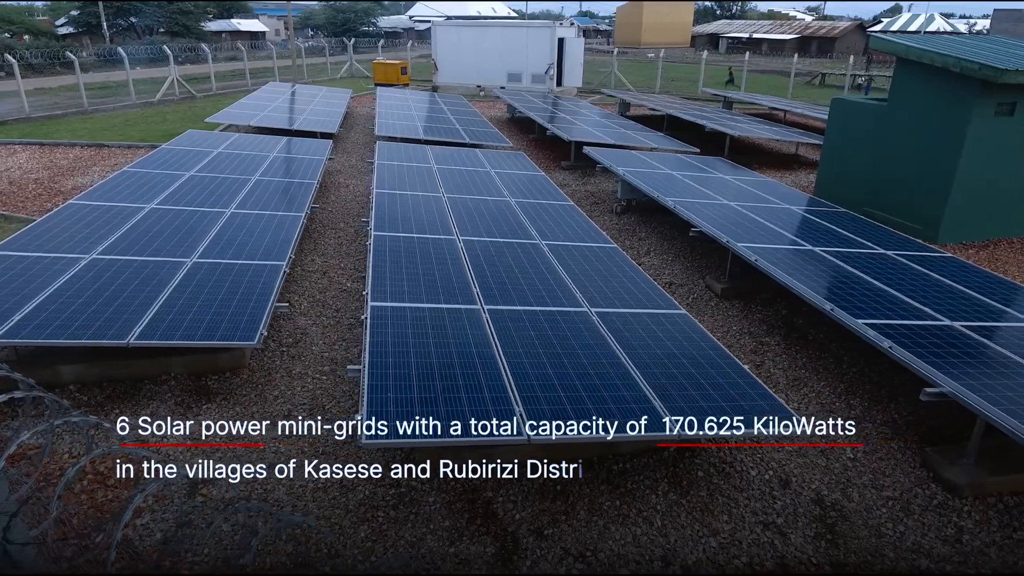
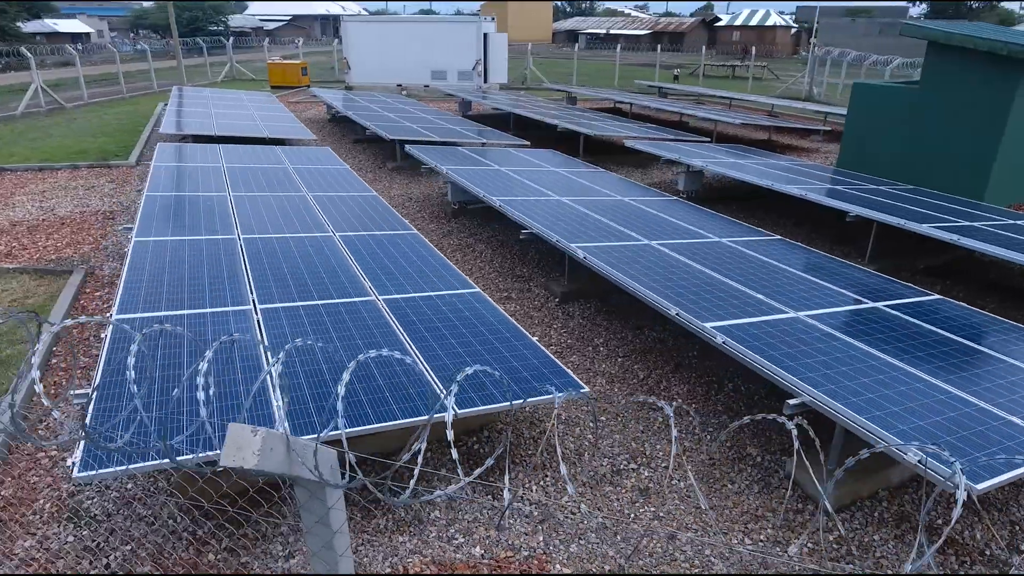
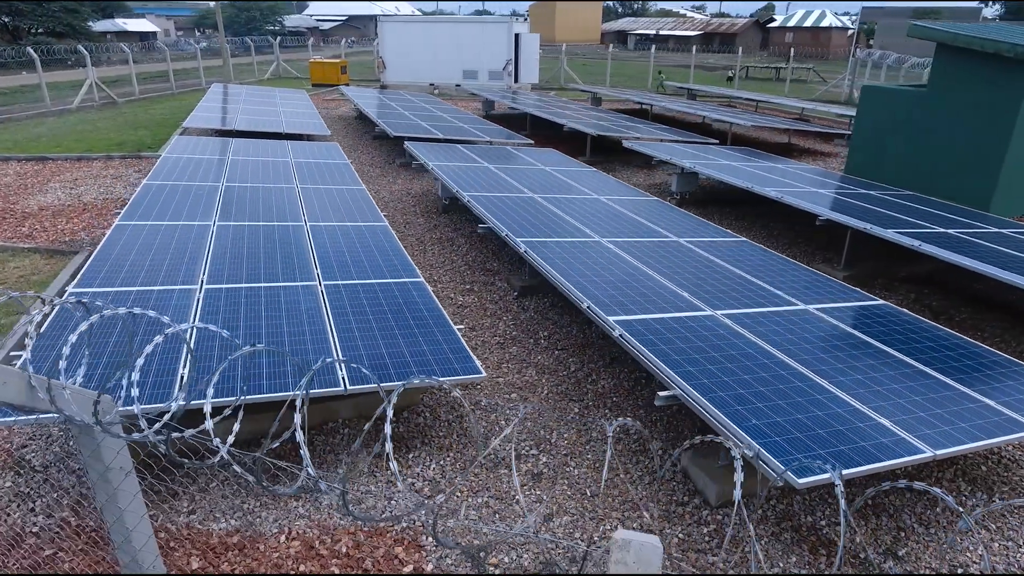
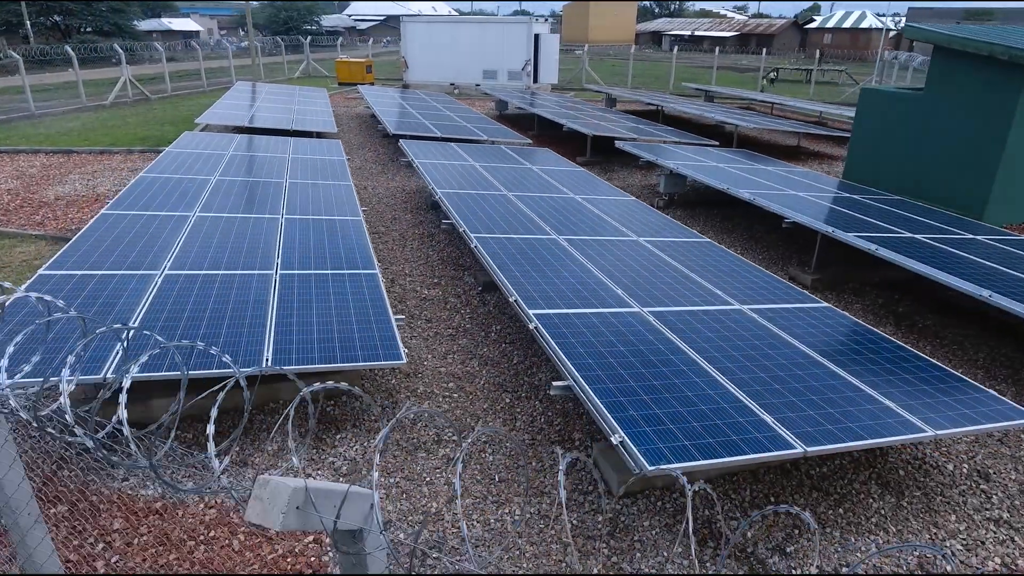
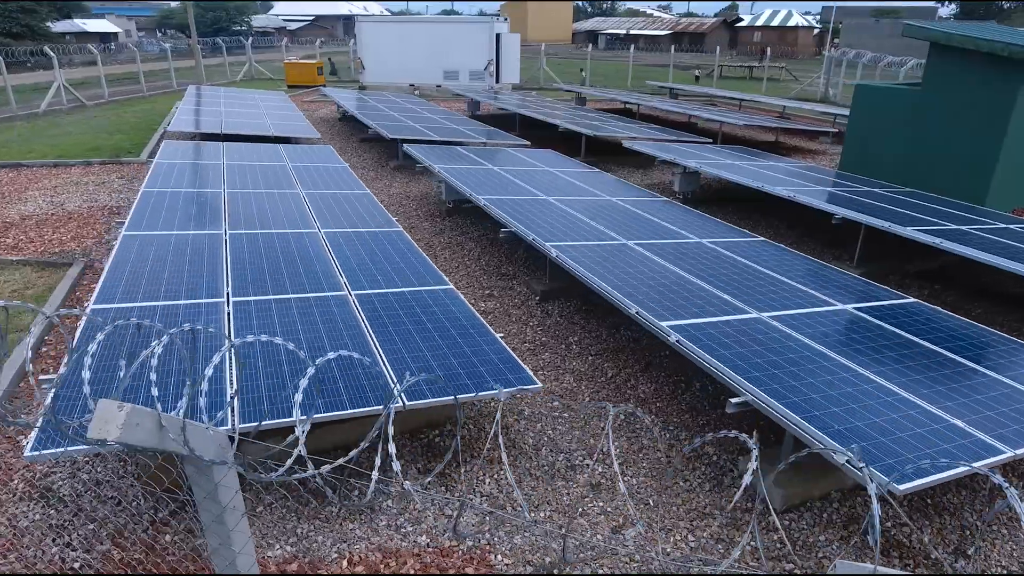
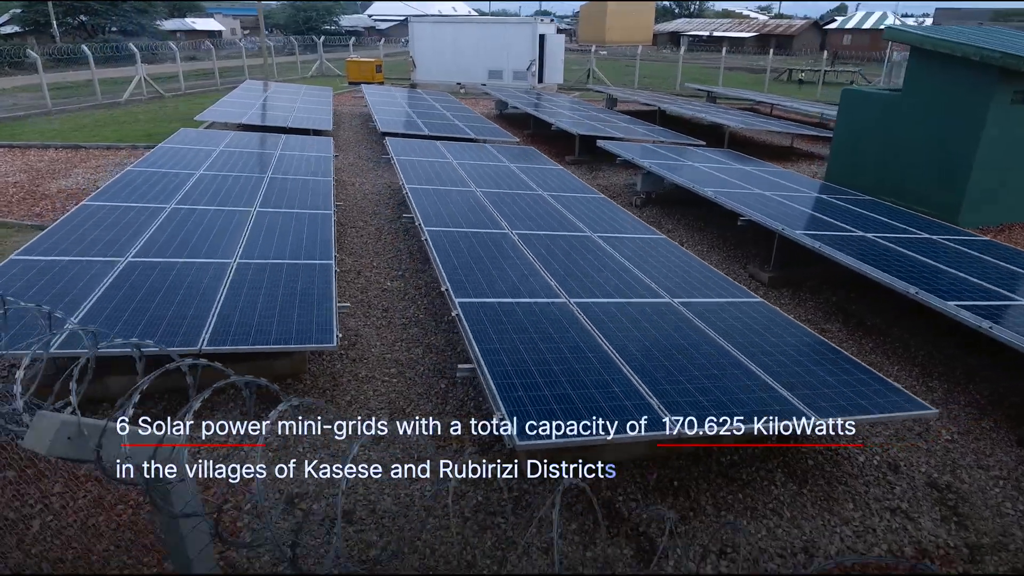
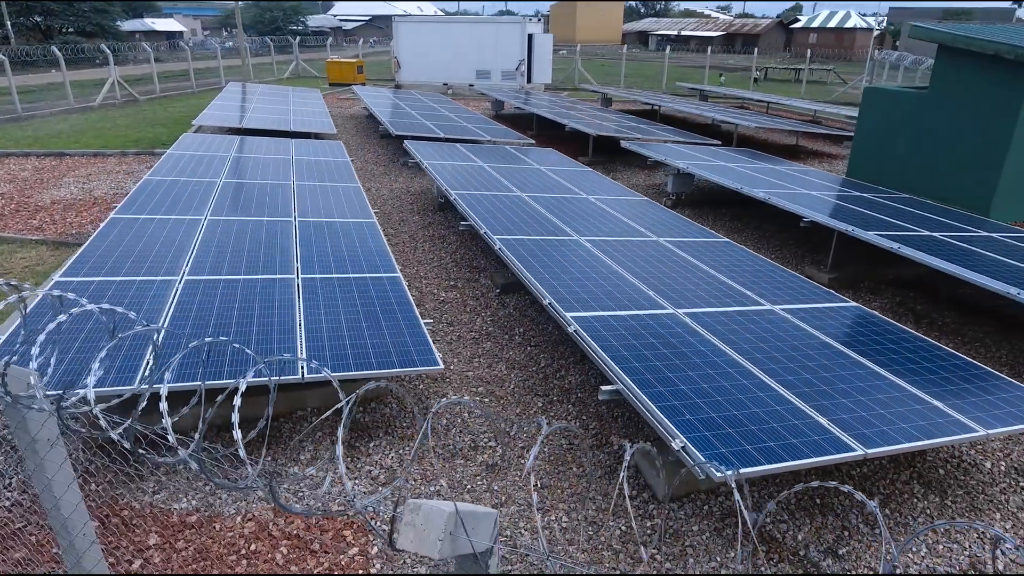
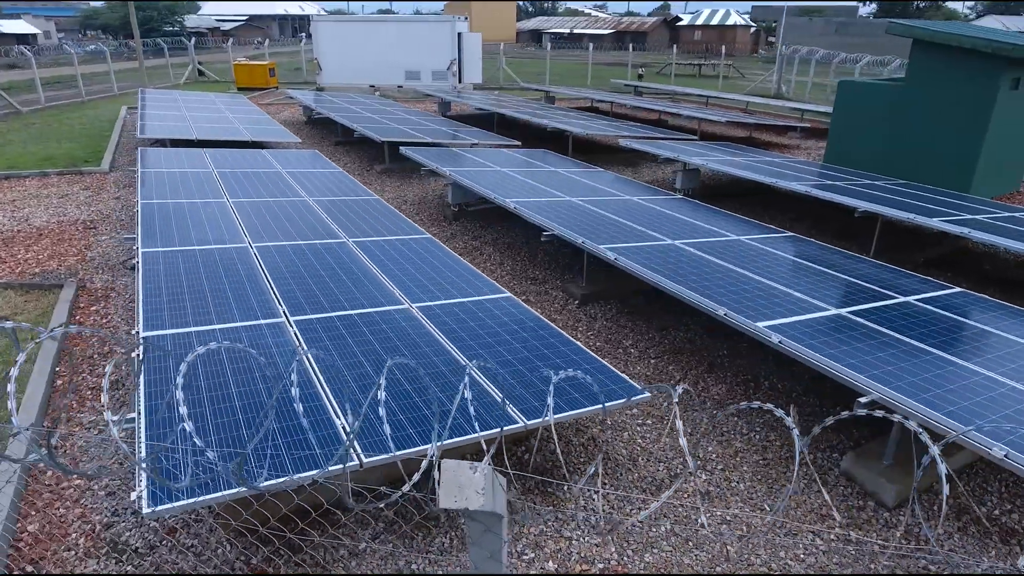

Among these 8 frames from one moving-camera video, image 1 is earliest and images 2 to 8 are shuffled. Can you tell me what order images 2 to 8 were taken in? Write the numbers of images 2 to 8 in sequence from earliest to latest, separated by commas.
6, 4, 7, 3, 5, 2, 8
